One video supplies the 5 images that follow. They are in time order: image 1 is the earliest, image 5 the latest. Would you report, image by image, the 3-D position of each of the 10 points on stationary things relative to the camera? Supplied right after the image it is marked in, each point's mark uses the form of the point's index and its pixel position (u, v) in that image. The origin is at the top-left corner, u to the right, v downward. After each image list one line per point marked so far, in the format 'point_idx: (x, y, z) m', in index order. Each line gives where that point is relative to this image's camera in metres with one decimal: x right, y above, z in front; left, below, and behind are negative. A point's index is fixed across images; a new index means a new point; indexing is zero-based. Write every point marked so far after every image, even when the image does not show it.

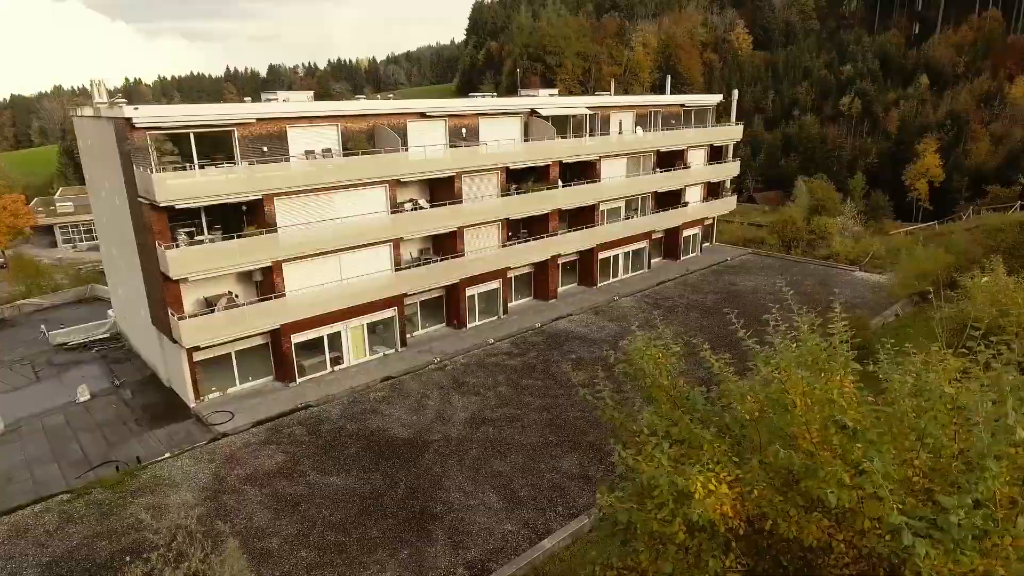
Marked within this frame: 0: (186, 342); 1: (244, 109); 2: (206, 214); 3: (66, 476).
0: (-10.0, -1.7, +17.4) m
1: (-8.7, +5.8, +18.2) m
2: (-10.1, +2.4, +18.7) m
3: (-12.1, -5.1, +15.3) m
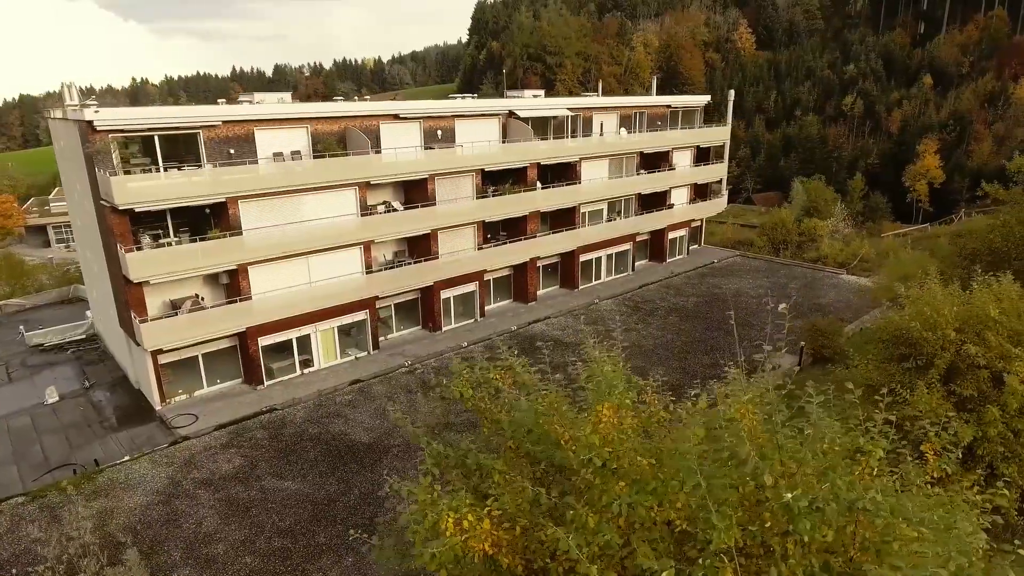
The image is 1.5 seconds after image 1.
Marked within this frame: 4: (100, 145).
0: (-11.2, -1.8, +17.4) m
1: (-9.8, +5.7, +18.2) m
2: (-11.3, +2.3, +18.7) m
3: (-13.3, -5.2, +15.3) m
4: (-12.3, +4.3, +16.8) m
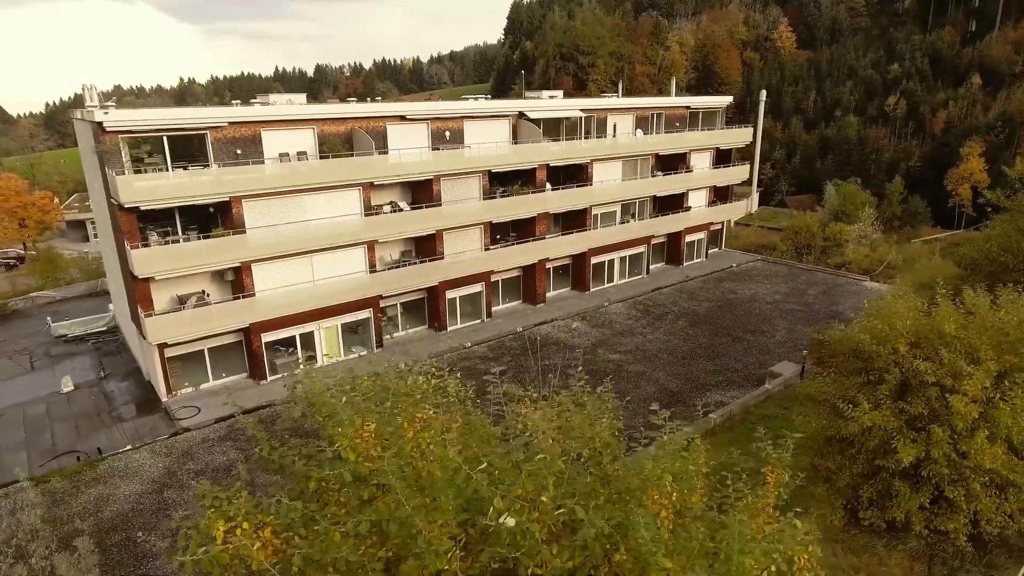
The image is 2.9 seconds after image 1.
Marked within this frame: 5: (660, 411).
0: (-11.4, -1.6, +18.0) m
1: (-9.9, +5.8, +18.8) m
2: (-11.3, +2.4, +19.3) m
3: (-13.7, -5.0, +16.0) m
4: (-12.5, +4.4, +17.5) m
5: (+4.8, -4.0, +18.1) m
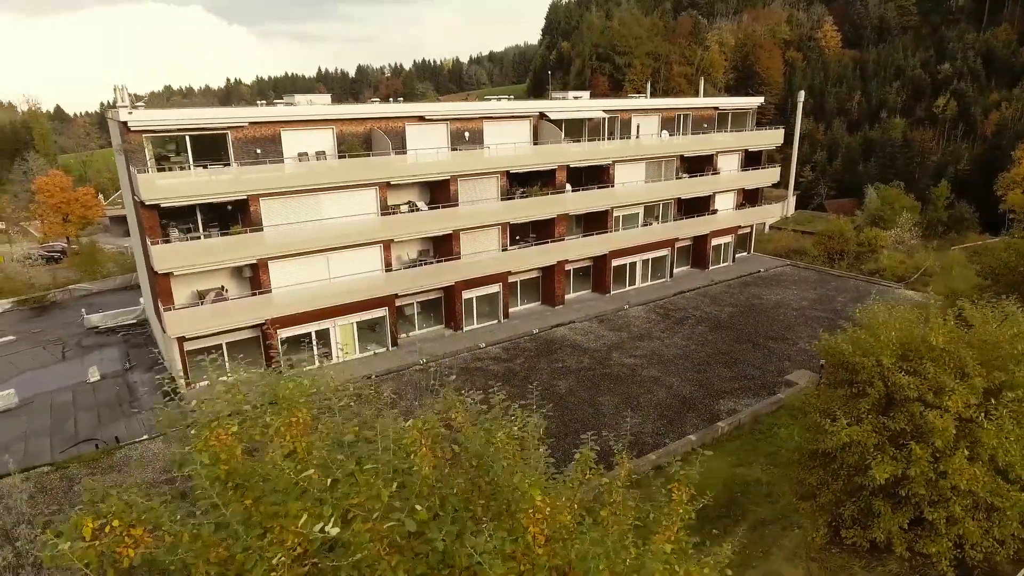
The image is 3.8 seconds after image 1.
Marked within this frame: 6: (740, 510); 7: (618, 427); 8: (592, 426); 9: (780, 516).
0: (-11.1, -1.5, +18.5) m
1: (-9.4, +6.0, +19.2) m
2: (-10.9, +2.6, +19.8) m
3: (-13.5, -4.8, +16.6) m
4: (-12.1, +4.6, +18.1) m
5: (+5.0, -4.1, +17.7) m
6: (+5.4, -5.3, +13.6) m
7: (+3.2, -4.3, +17.3) m
8: (+2.4, -4.3, +17.3) m
9: (+6.2, -5.4, +13.2) m
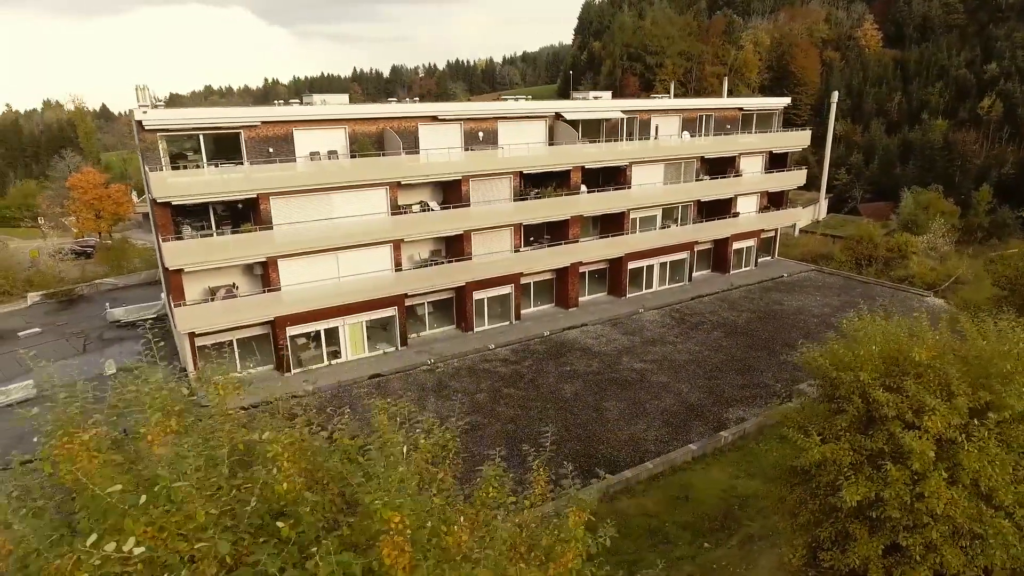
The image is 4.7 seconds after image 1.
0: (-11.0, -1.3, +18.8) m
1: (-9.1, +6.1, +19.4) m
2: (-10.6, +2.7, +20.1) m
3: (-13.5, -4.6, +17.1) m
4: (-11.8, +4.8, +18.5) m
5: (+5.1, -4.2, +17.3) m
6: (+5.2, -5.5, +13.1) m
7: (+3.3, -4.4, +16.9) m
8: (+2.5, -4.4, +17.0) m
9: (+6.0, -5.5, +12.8) m
